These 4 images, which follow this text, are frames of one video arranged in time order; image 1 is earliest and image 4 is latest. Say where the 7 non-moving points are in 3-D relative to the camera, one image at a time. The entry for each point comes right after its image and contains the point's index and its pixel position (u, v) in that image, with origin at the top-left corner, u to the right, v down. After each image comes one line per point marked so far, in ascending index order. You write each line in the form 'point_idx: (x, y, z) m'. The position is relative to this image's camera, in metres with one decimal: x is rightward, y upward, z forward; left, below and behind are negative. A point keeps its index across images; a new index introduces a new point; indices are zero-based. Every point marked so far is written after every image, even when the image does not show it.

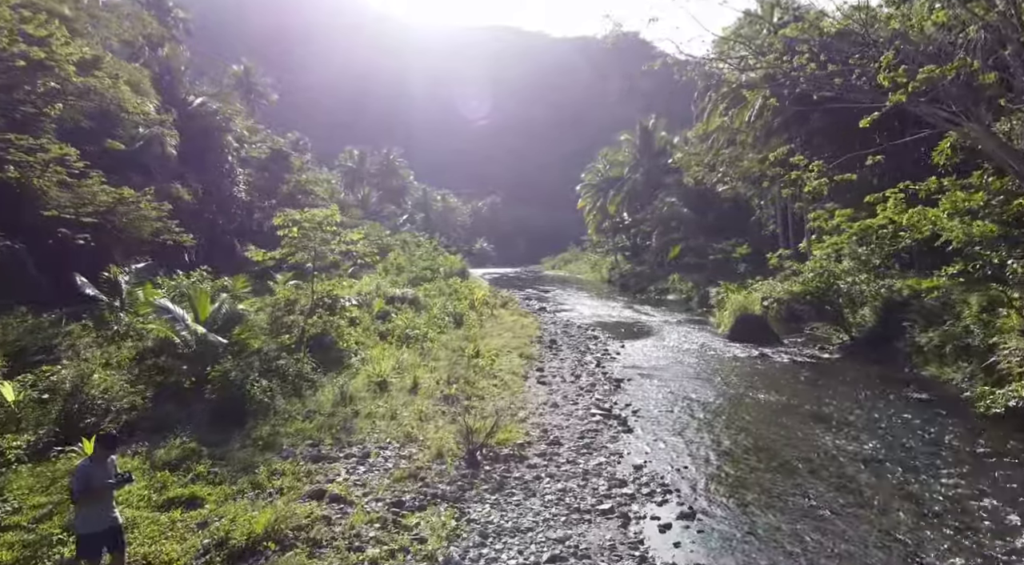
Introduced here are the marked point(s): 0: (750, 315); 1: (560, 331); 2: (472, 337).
0: (+6.7, -0.9, +18.0) m
1: (+1.5, -1.5, +19.6) m
2: (-1.0, -1.4, +15.8) m
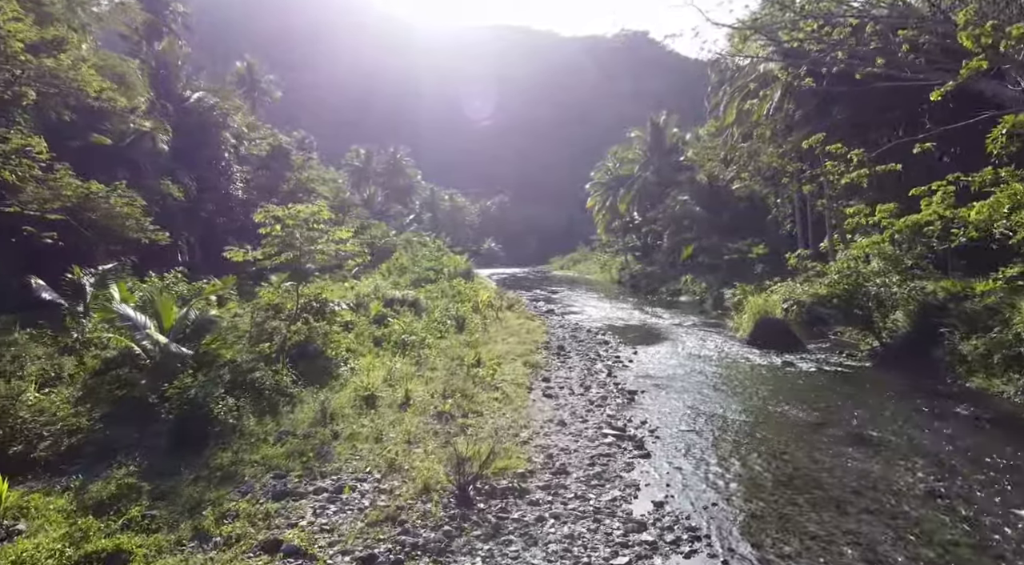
0: (+6.9, -1.0, +16.9) m
1: (+1.6, -1.5, +18.5) m
2: (-0.9, -1.4, +14.8) m
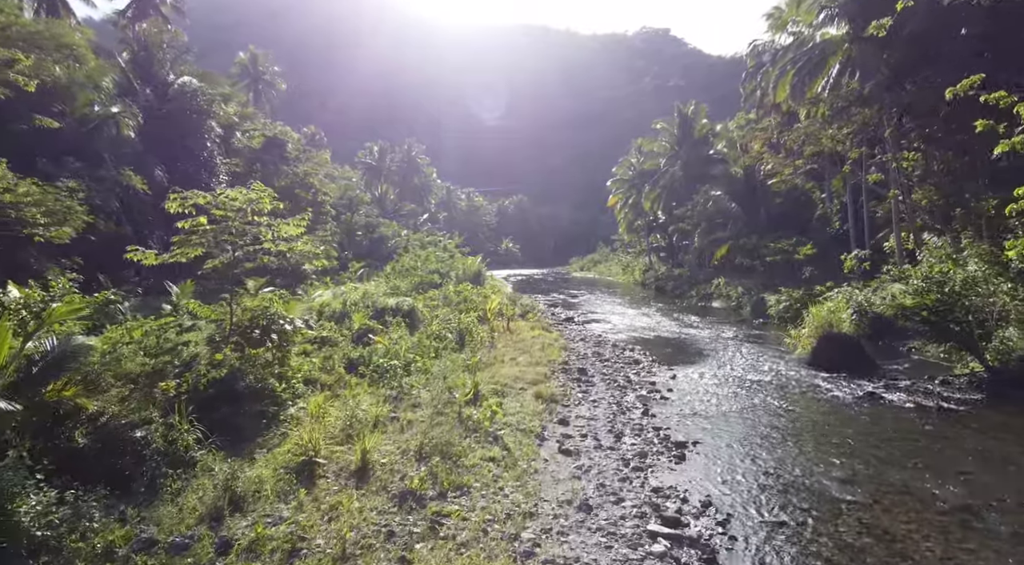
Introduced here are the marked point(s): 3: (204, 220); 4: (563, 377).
0: (+7.1, -1.1, +13.8) m
1: (+1.9, -1.7, +15.6) m
2: (-0.7, -1.6, +11.9) m
3: (-3.8, +0.8, +8.0) m
4: (+1.0, -1.8, +12.3) m
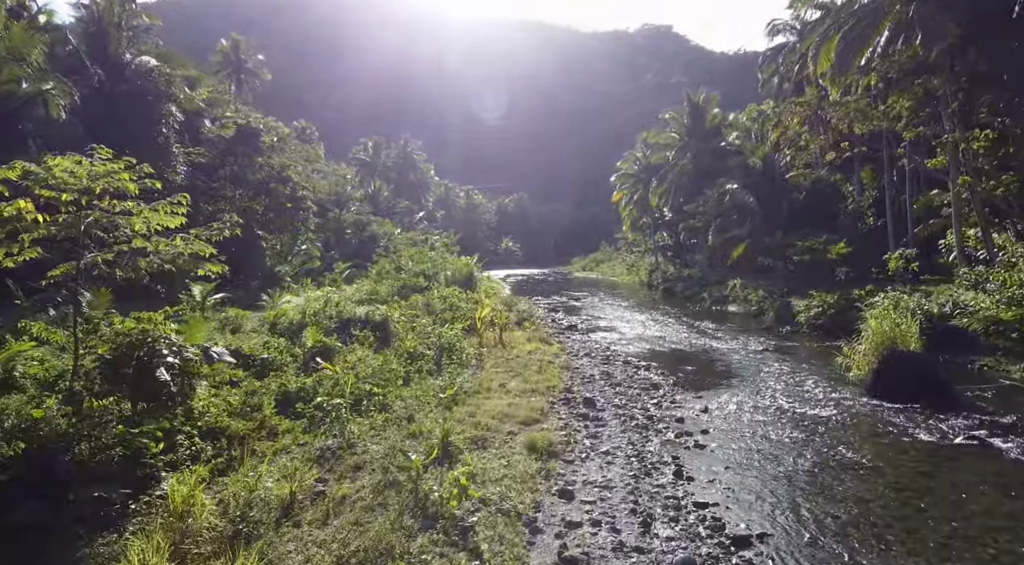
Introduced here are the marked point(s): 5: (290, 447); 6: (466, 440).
0: (+6.9, -1.3, +11.1) m
1: (+1.7, -1.8, +12.9) m
2: (-0.9, -1.7, +9.3) m
3: (-4.0, +0.6, +5.3) m
4: (+0.8, -1.9, +9.6) m
5: (-2.4, -1.7, +7.1) m
6: (-0.5, -1.8, +7.5) m
